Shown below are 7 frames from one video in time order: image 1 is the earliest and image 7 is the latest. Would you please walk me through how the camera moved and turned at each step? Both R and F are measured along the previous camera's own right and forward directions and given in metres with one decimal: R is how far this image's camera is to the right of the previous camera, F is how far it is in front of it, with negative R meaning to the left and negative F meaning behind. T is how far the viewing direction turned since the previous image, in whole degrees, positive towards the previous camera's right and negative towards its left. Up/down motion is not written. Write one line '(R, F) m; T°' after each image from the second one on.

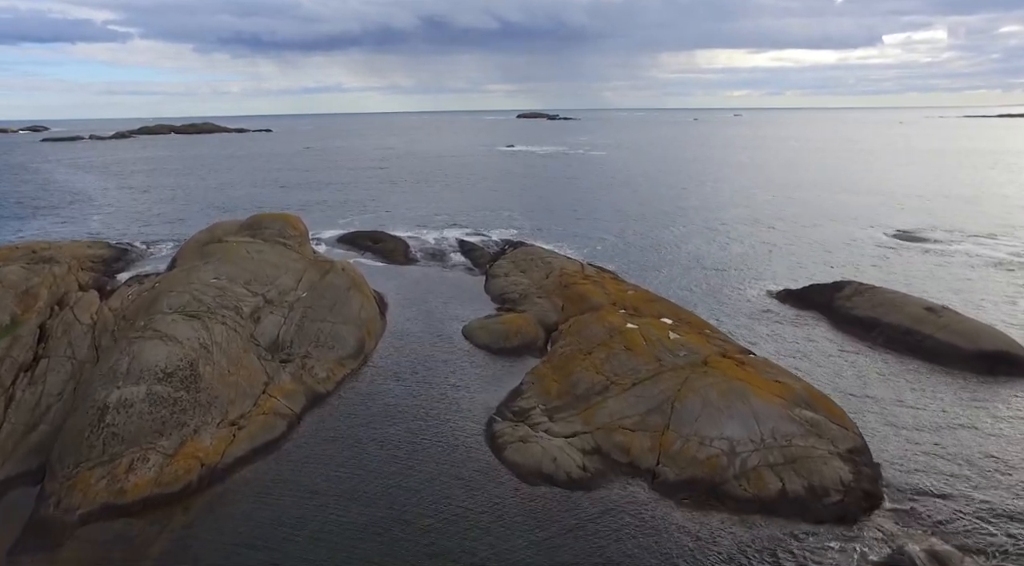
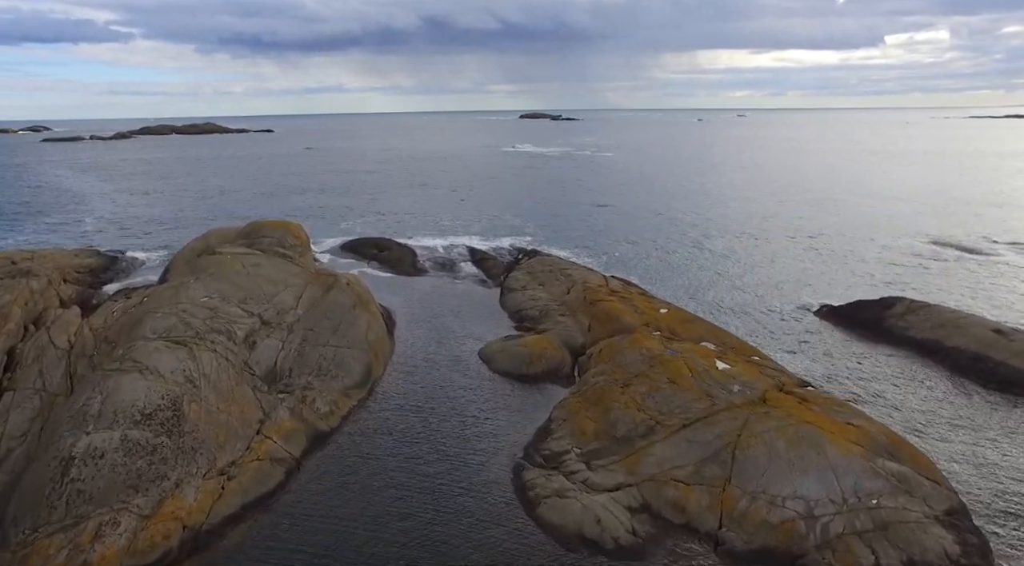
(-0.8, +3.0) m; 0°
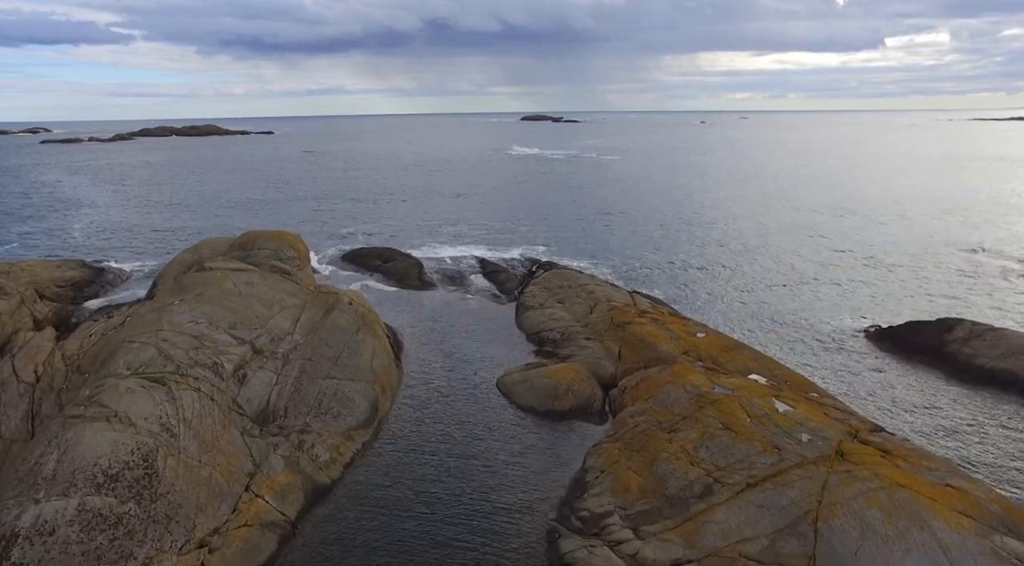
(-0.8, +3.0) m; 0°
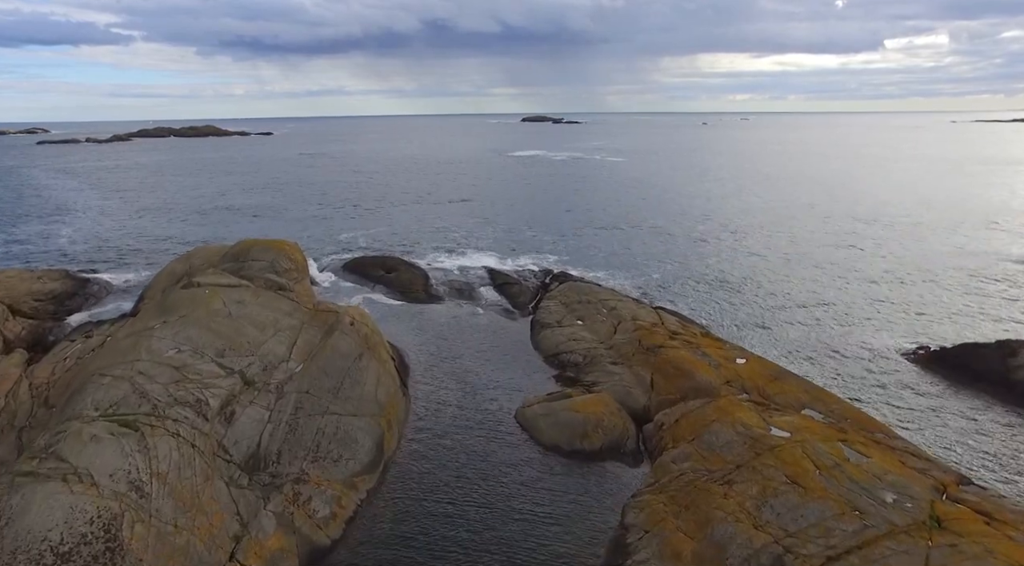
(-0.7, +2.7) m; 0°
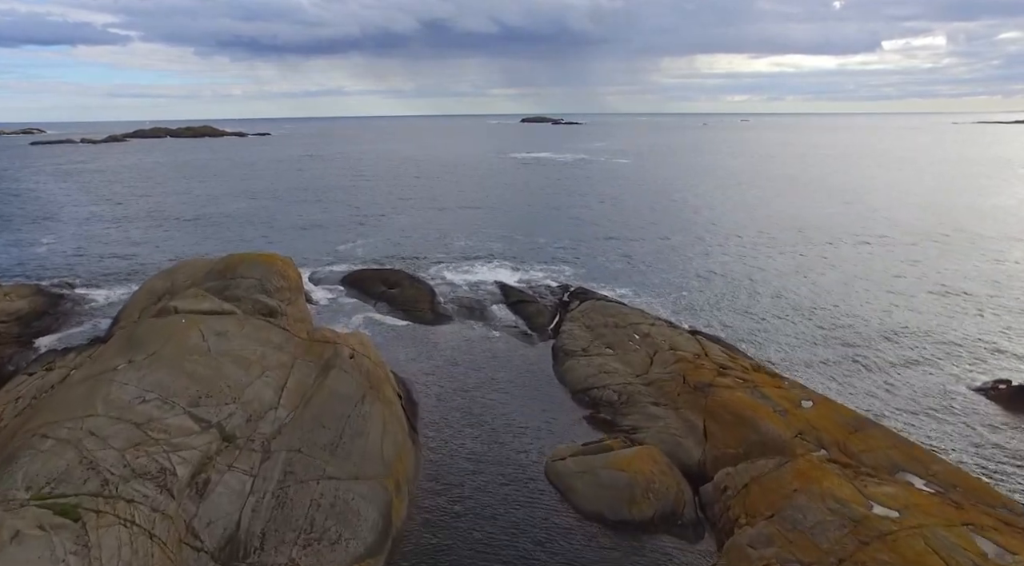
(-0.9, +3.6) m; 0°
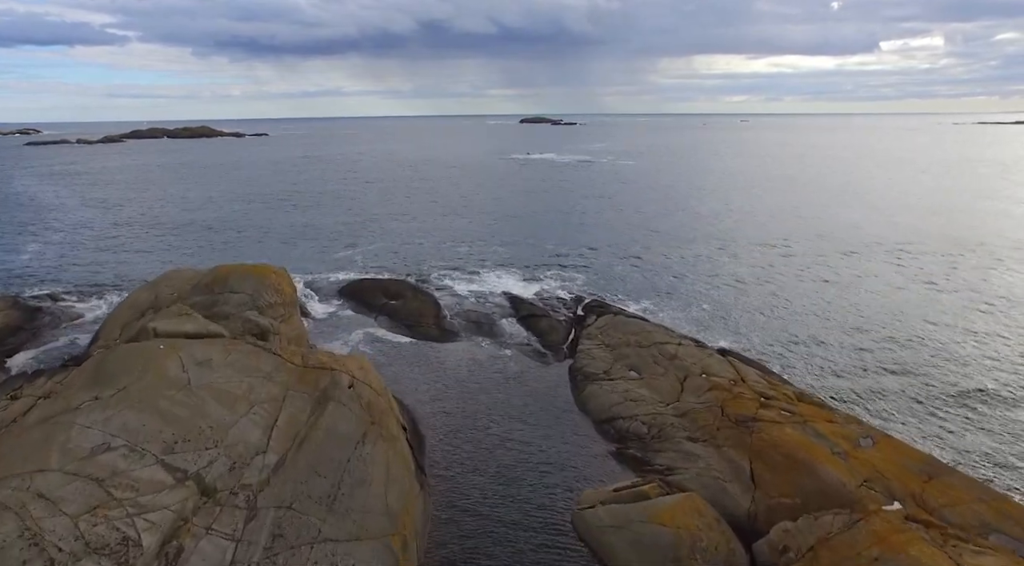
(-0.6, +2.5) m; 0°
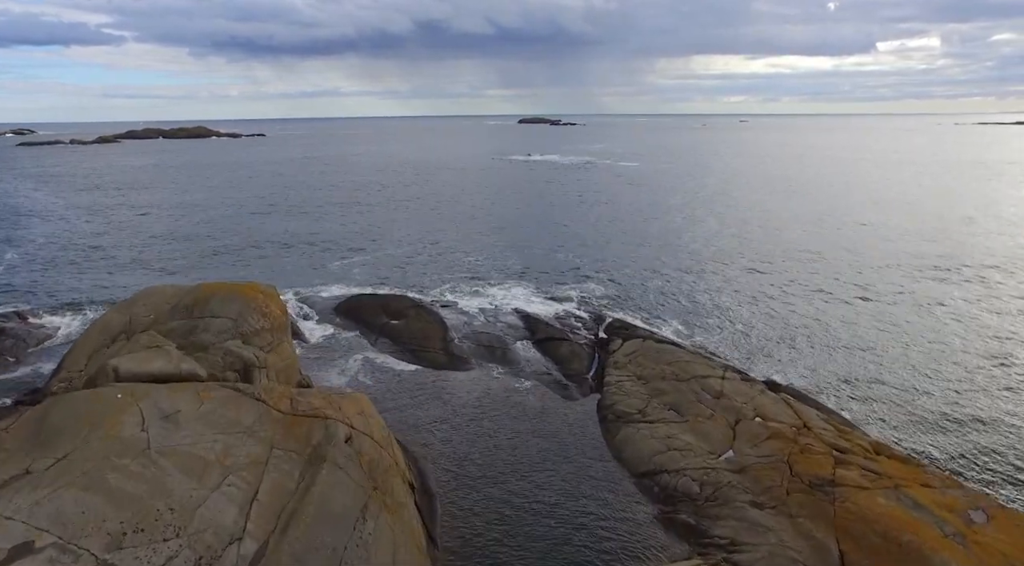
(-0.8, +3.4) m; 0°
